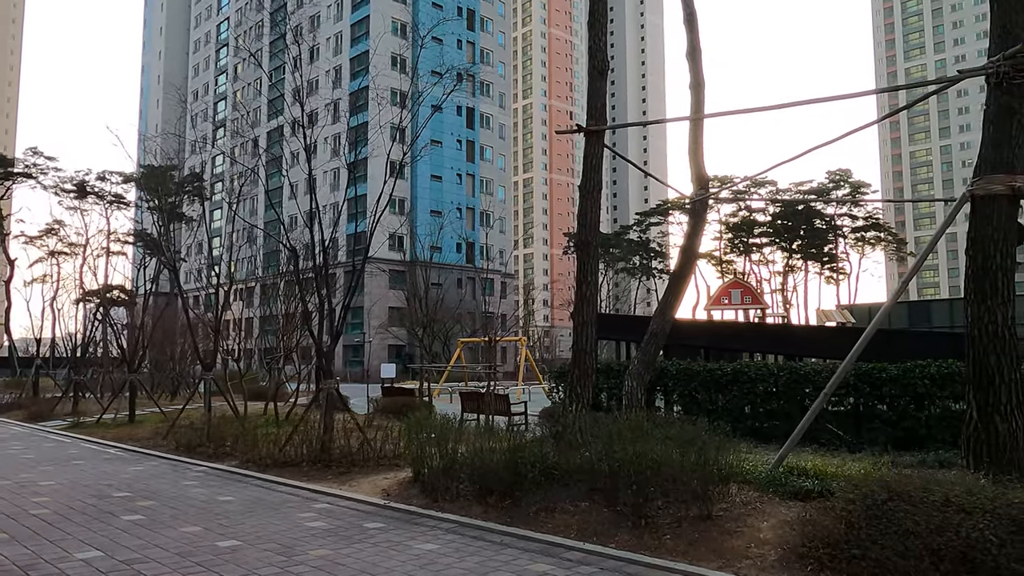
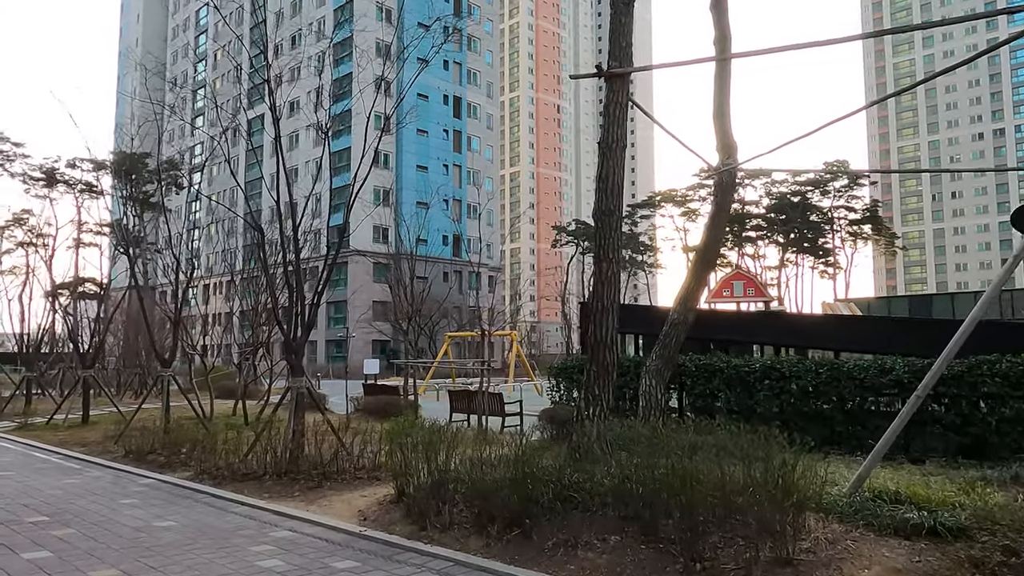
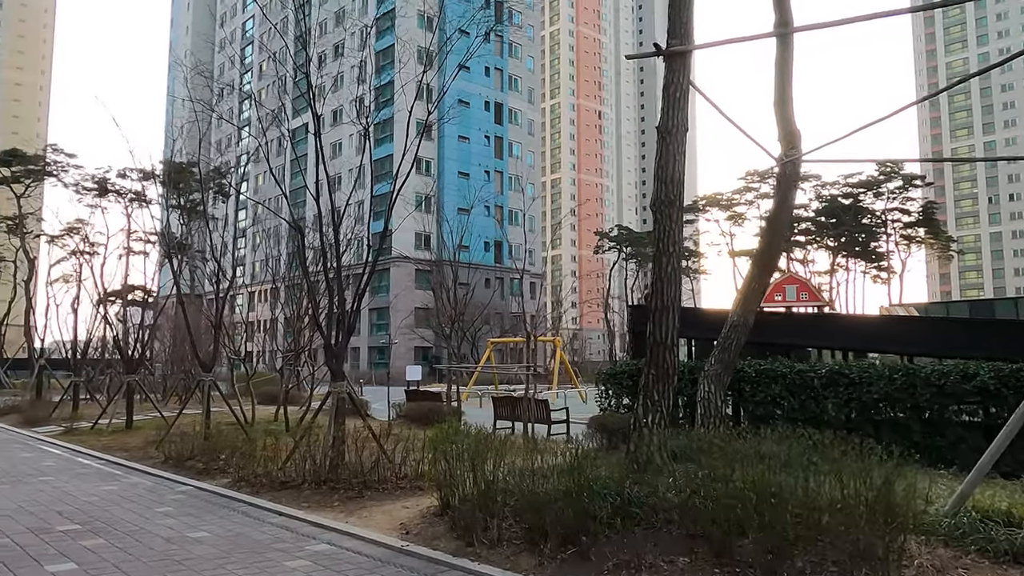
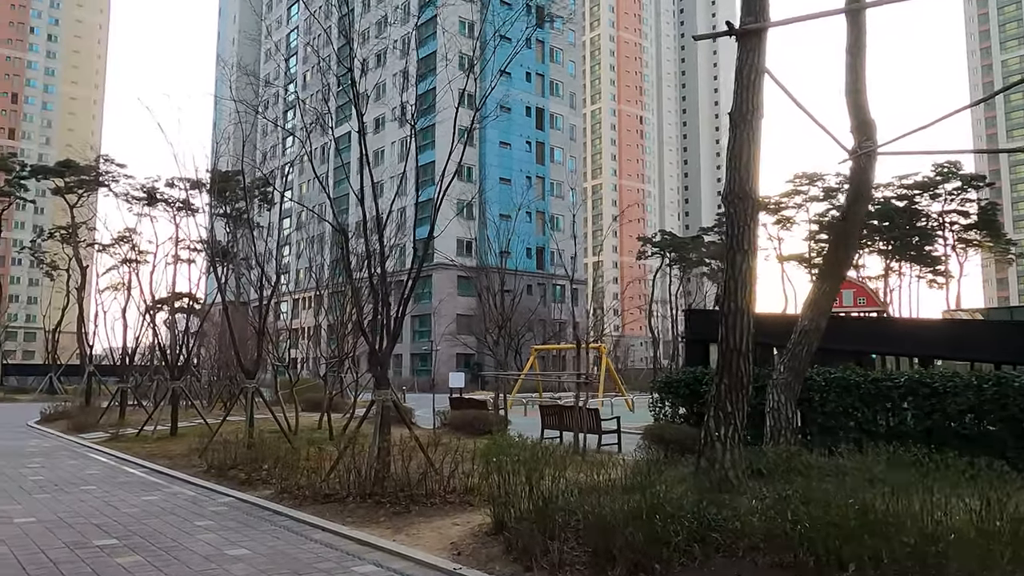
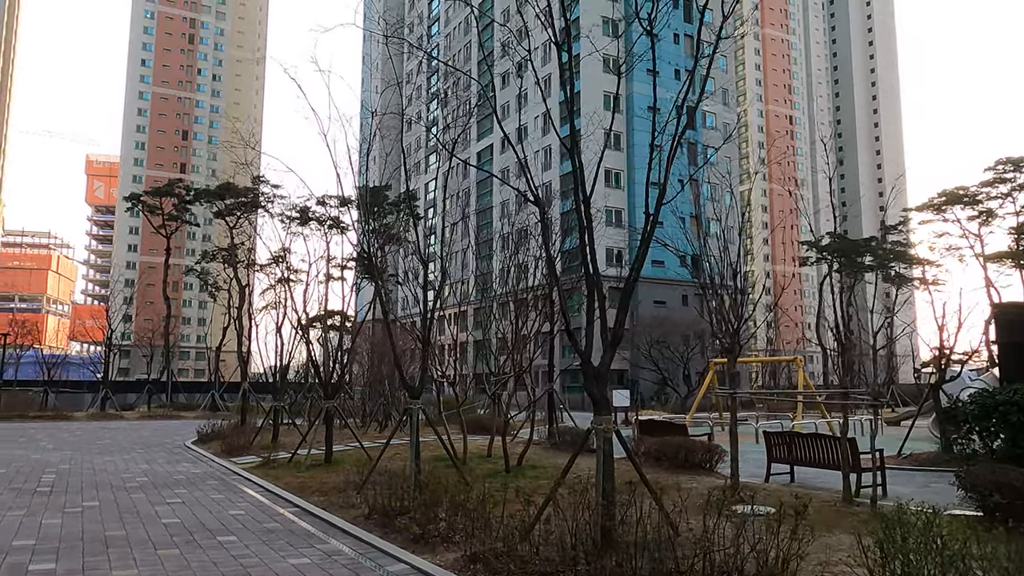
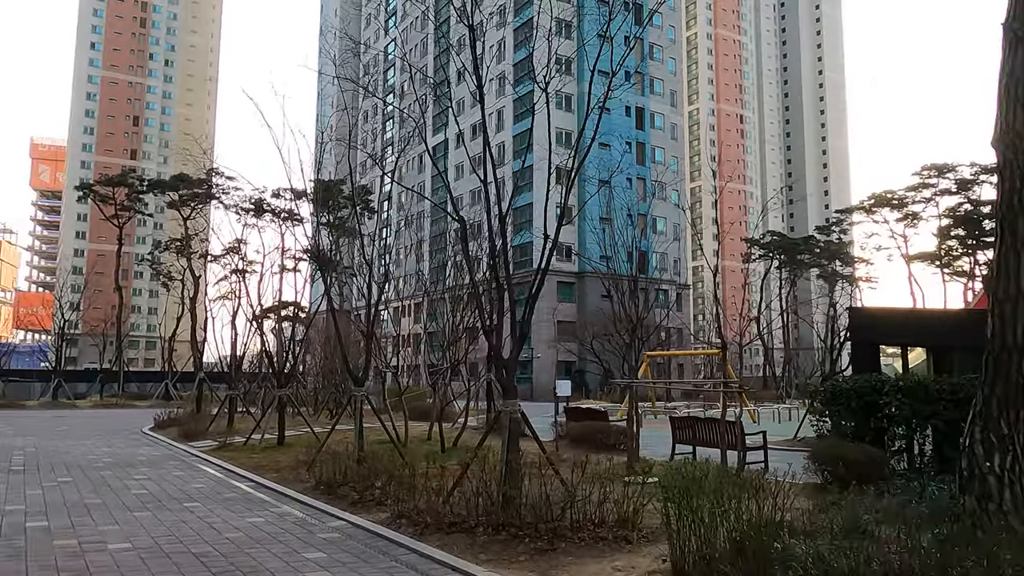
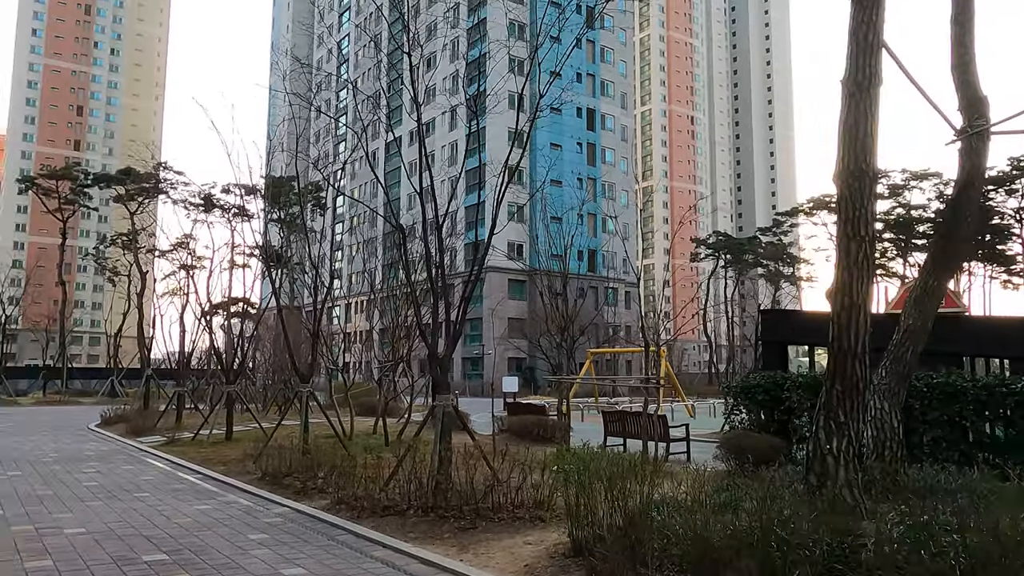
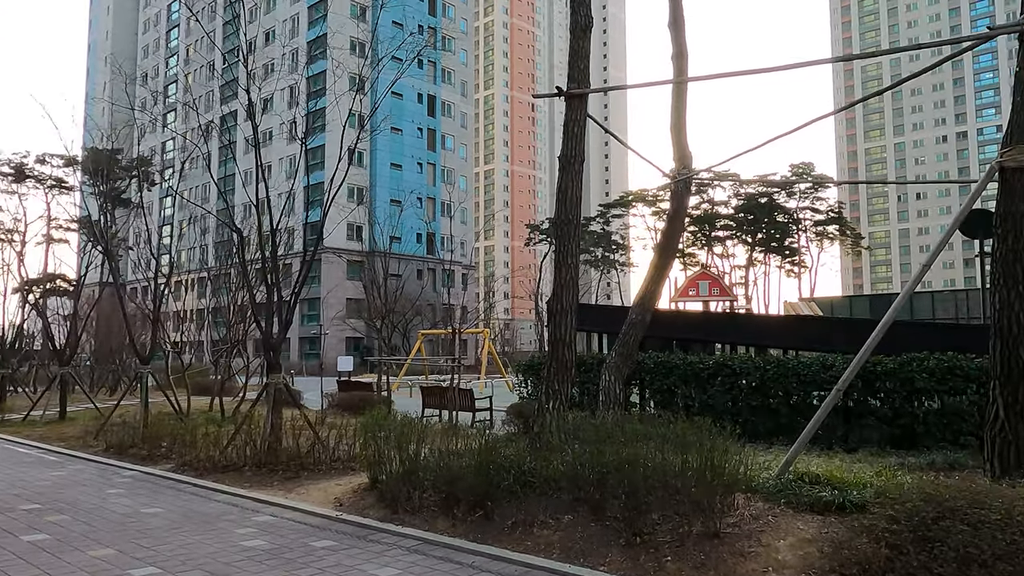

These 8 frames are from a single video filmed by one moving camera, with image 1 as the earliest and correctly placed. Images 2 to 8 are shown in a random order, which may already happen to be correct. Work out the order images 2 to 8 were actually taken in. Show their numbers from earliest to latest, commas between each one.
8, 2, 3, 4, 7, 6, 5
